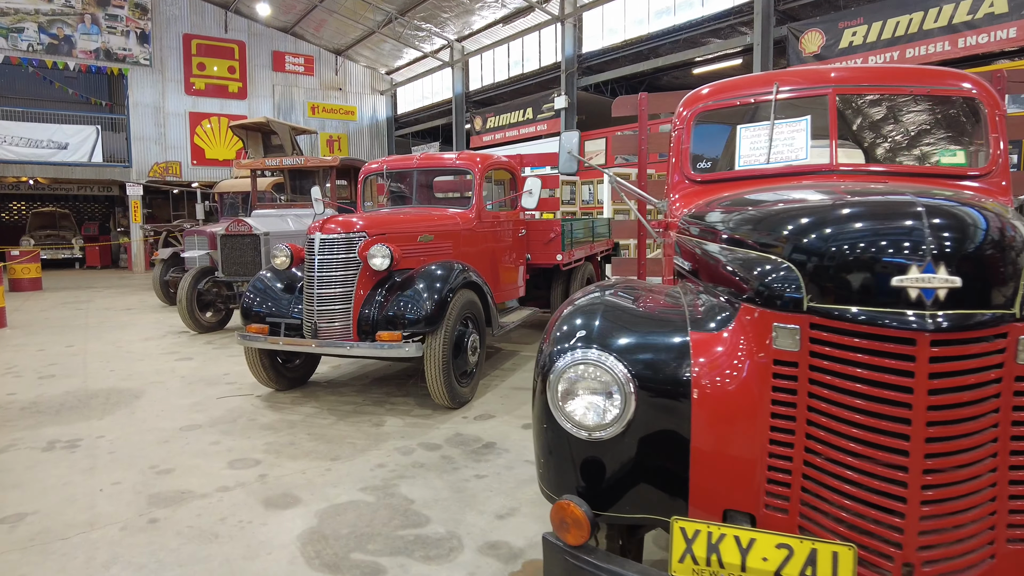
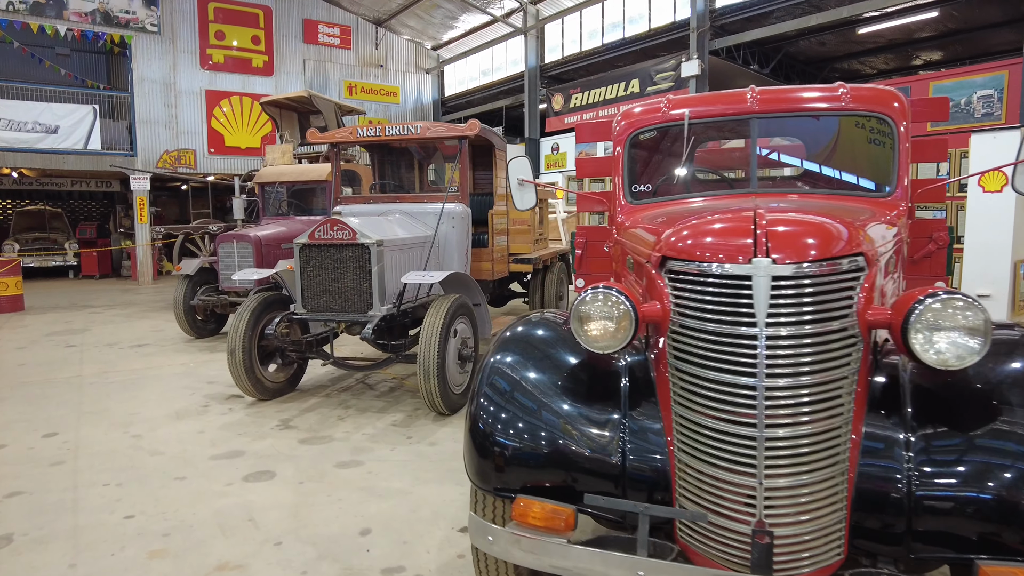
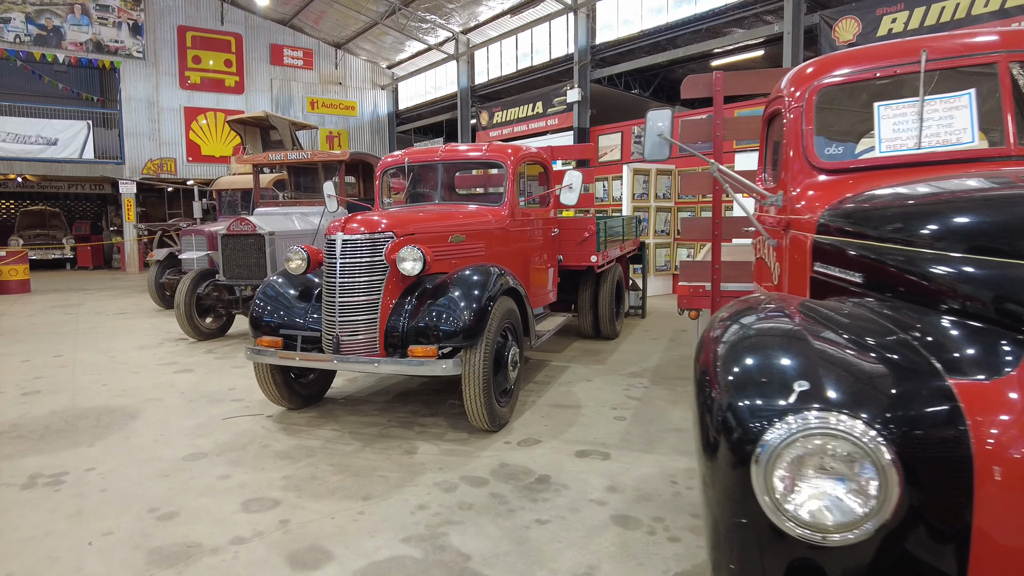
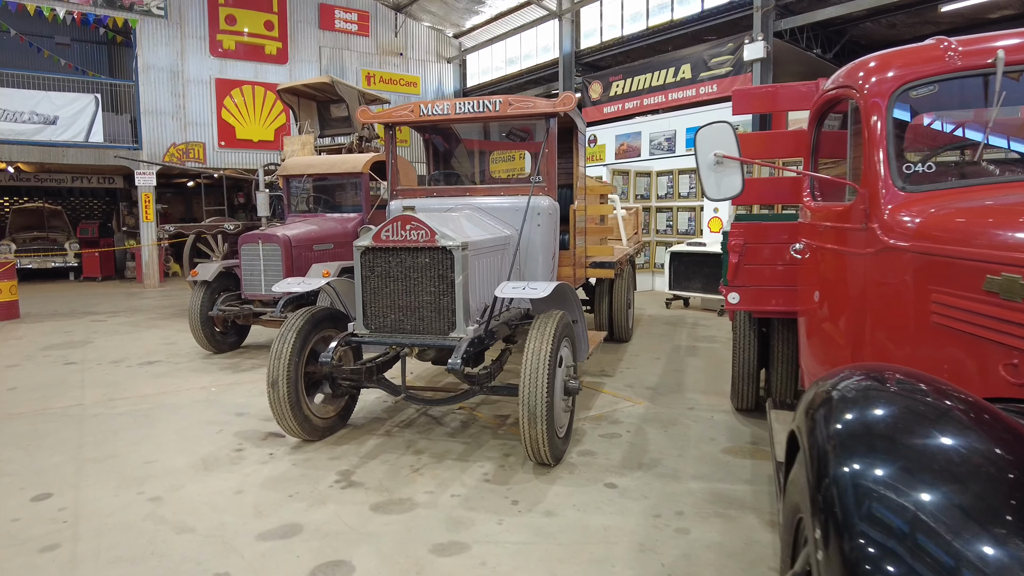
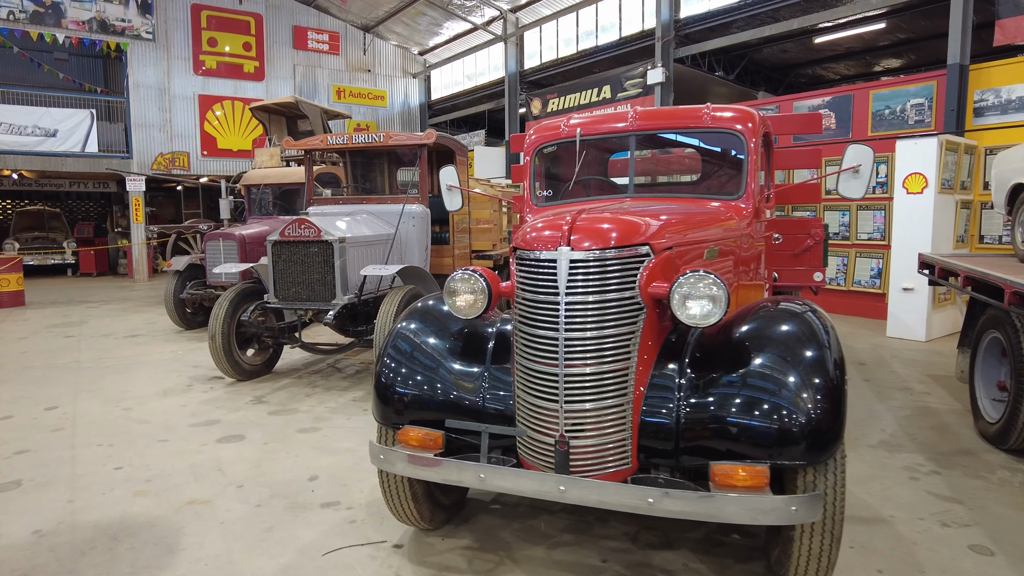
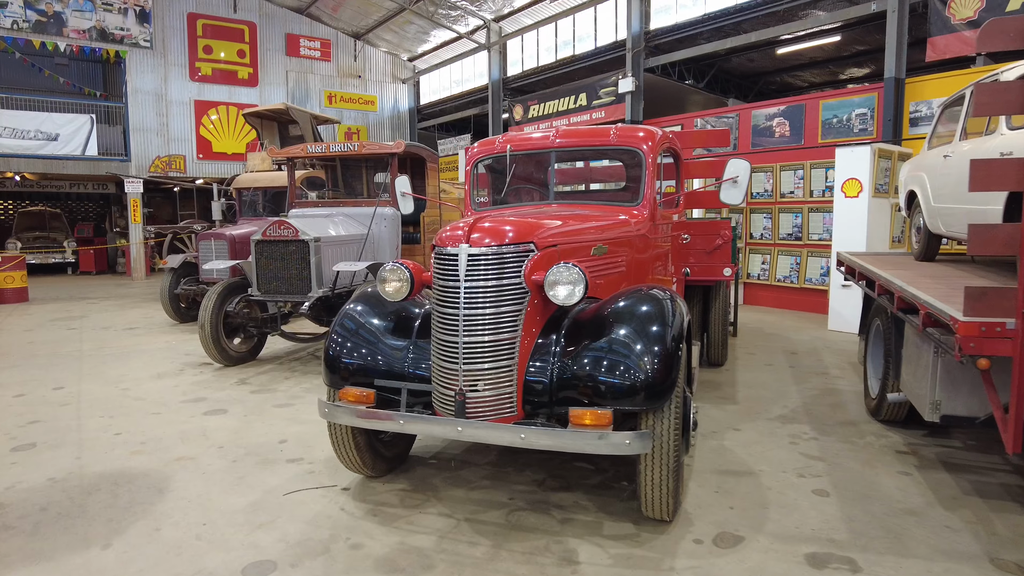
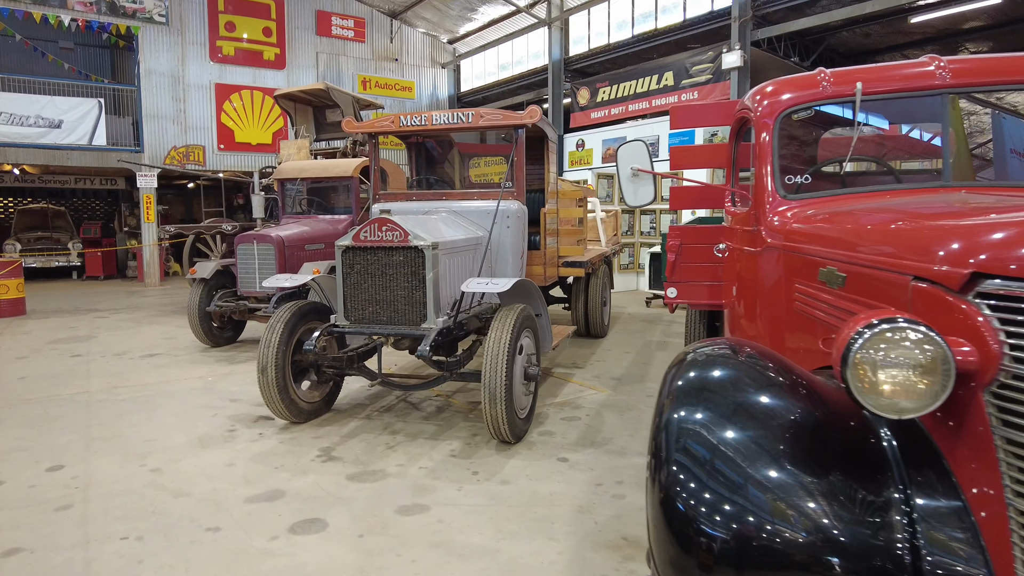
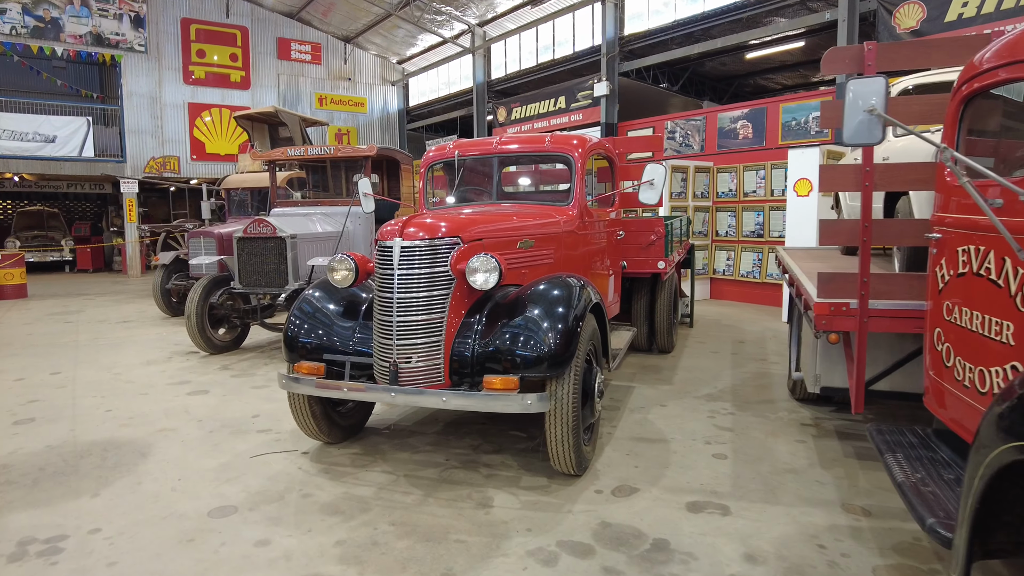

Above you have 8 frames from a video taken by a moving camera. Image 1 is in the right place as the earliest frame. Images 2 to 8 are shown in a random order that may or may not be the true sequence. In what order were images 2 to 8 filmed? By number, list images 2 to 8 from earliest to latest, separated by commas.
3, 8, 6, 5, 2, 7, 4
